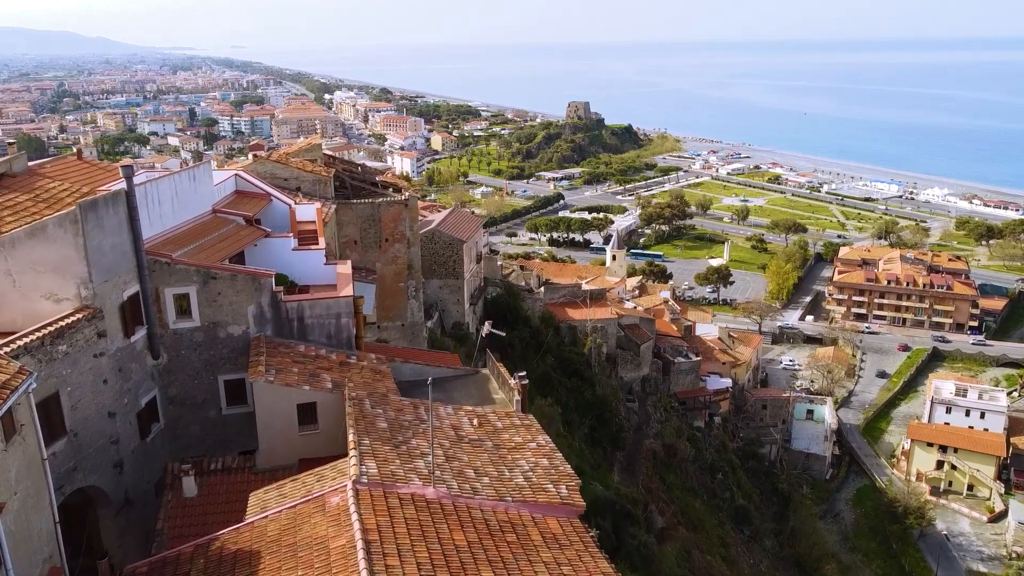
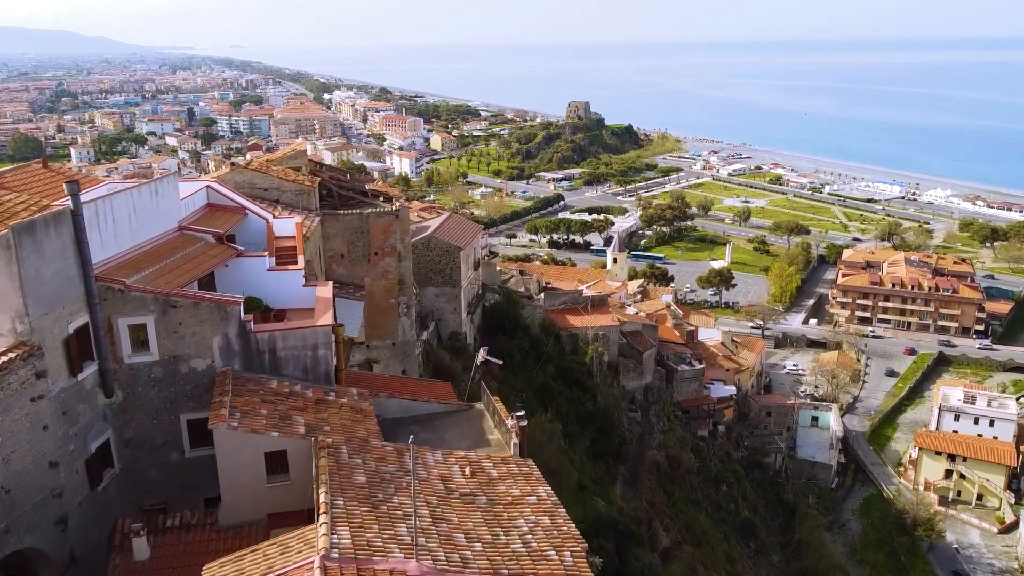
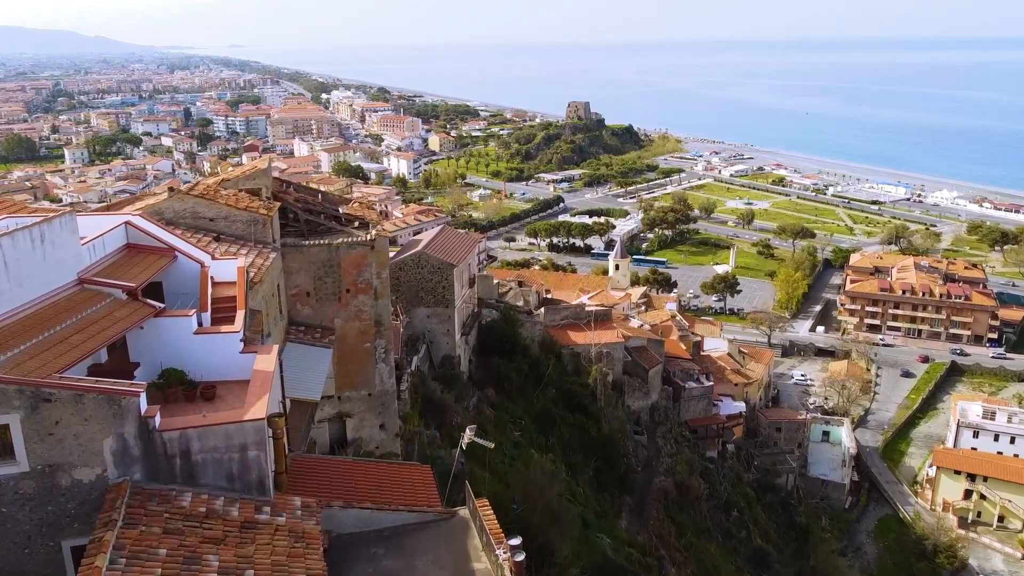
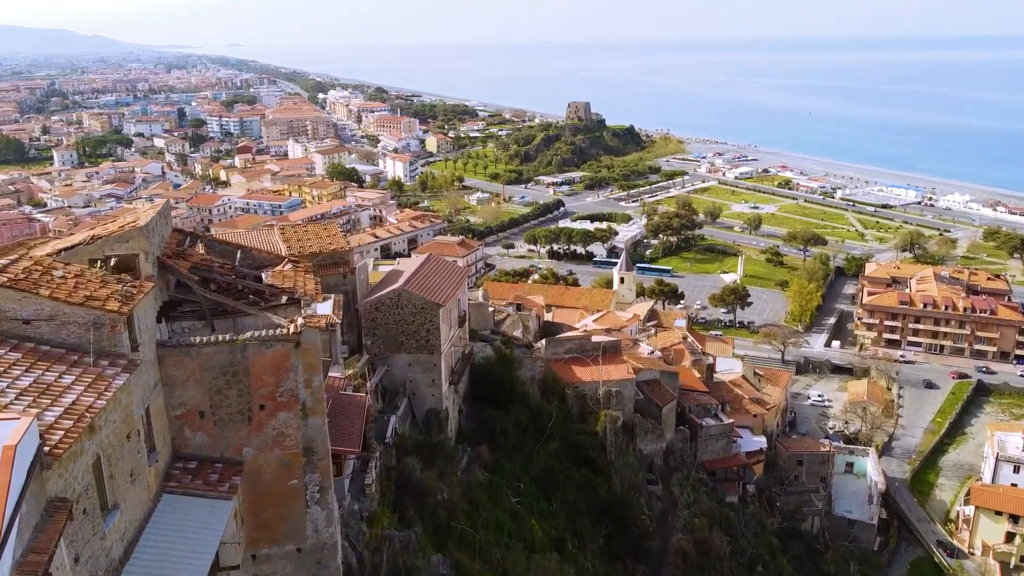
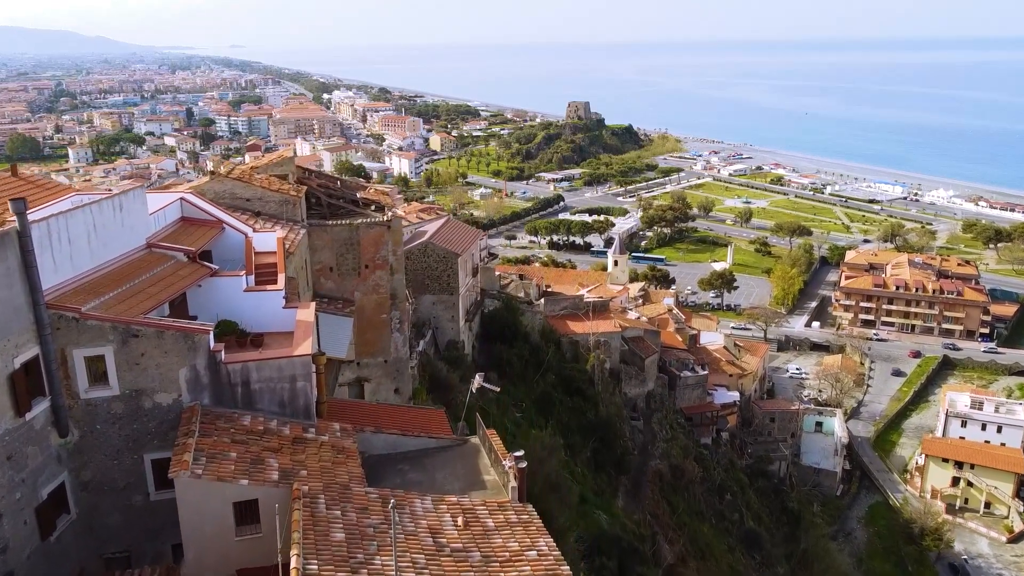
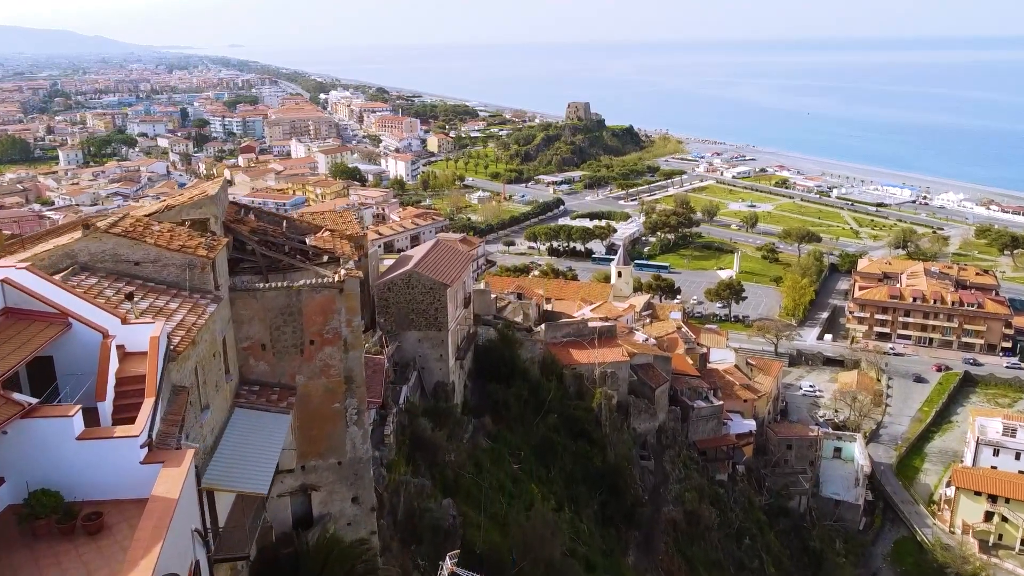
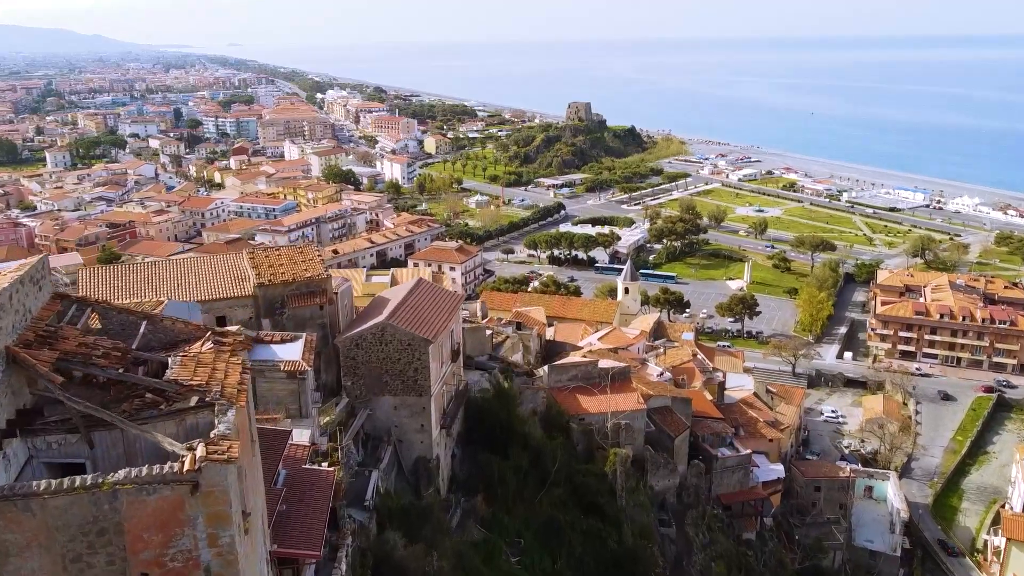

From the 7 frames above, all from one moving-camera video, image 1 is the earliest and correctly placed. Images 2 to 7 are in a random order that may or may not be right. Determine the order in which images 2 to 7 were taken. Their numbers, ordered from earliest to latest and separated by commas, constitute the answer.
2, 5, 3, 6, 4, 7
